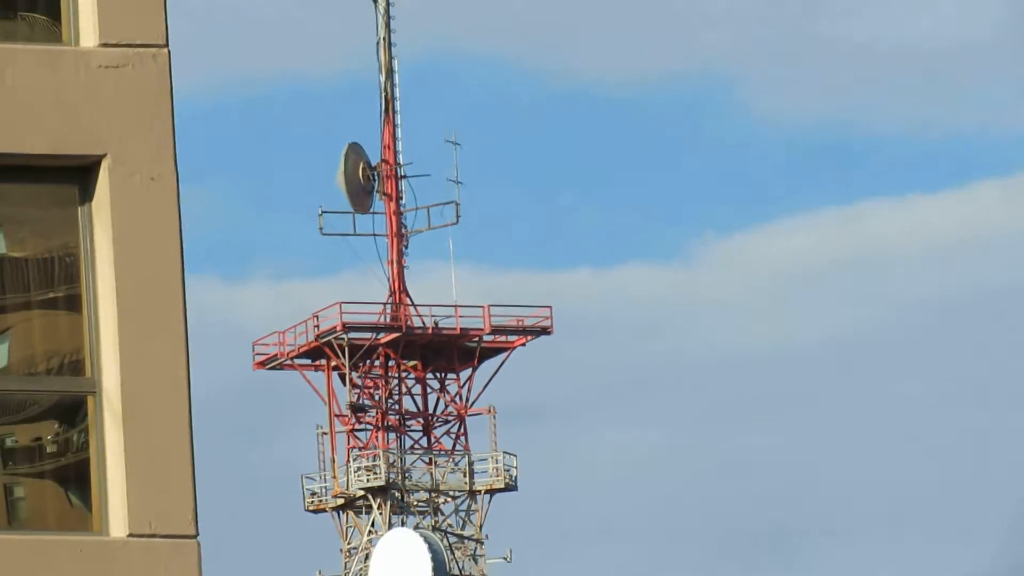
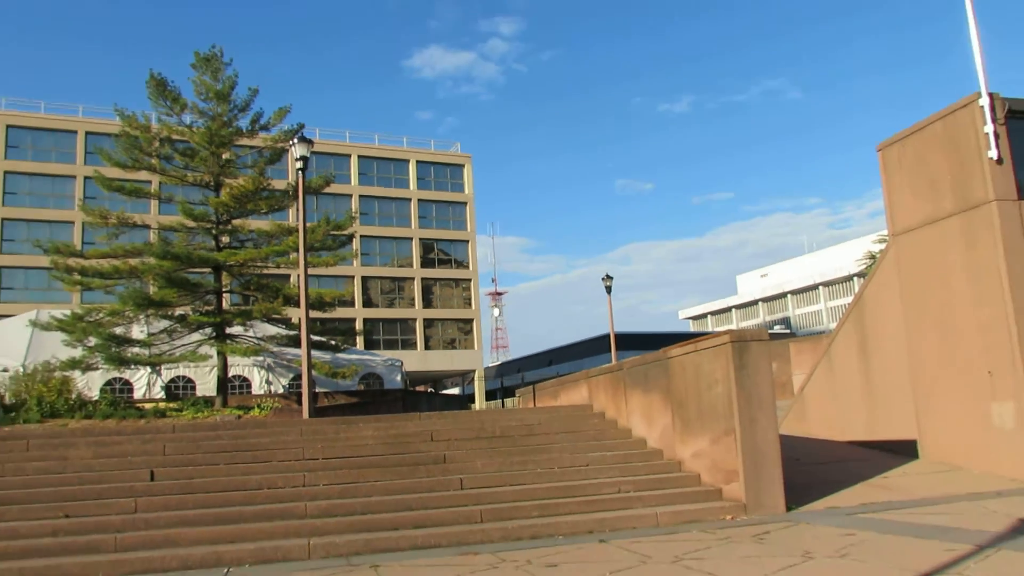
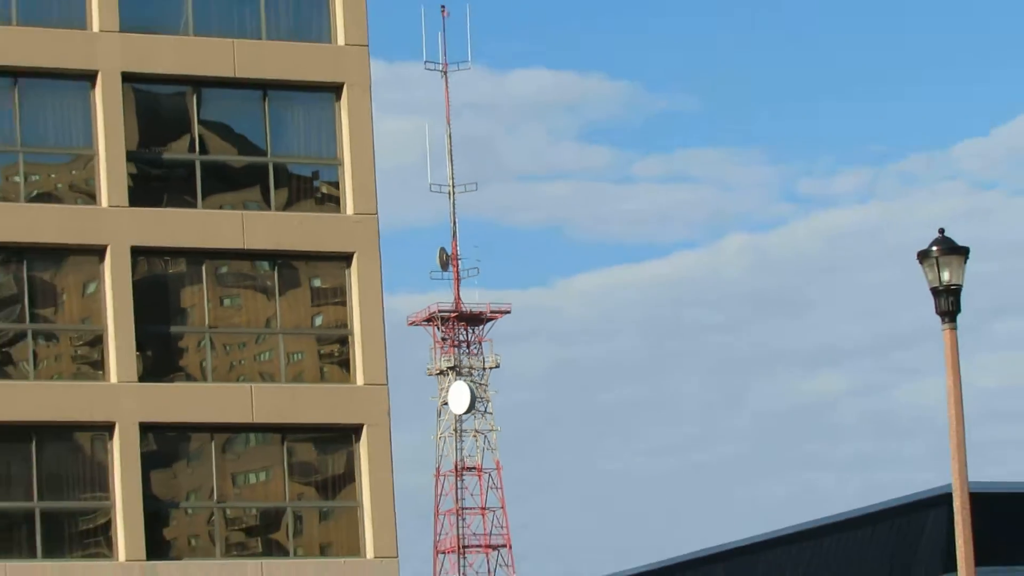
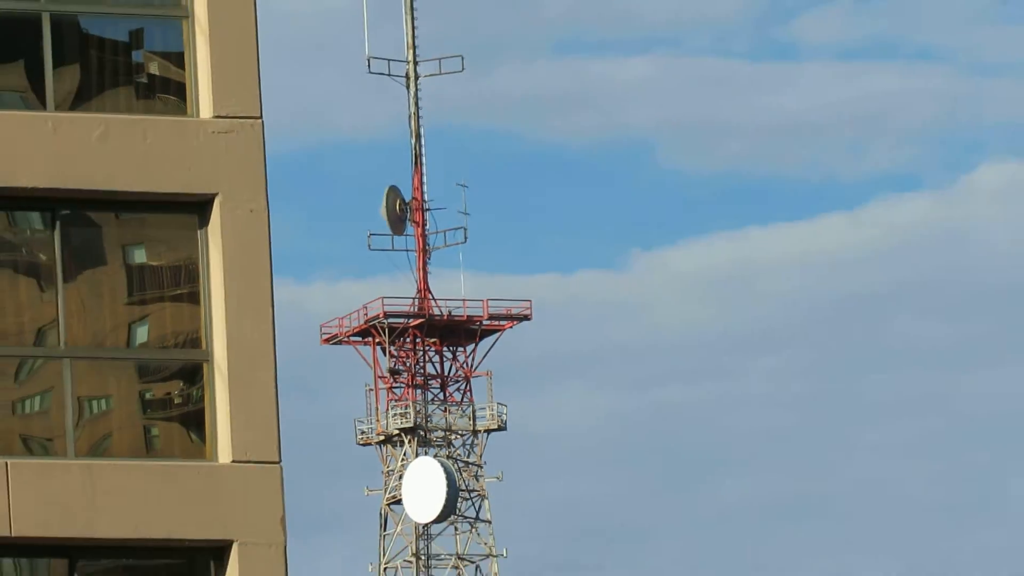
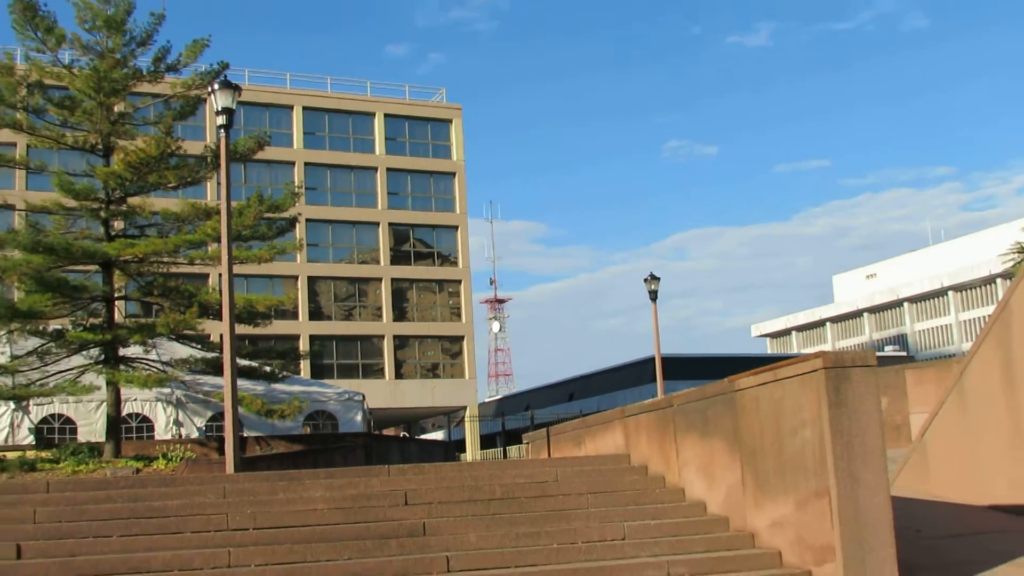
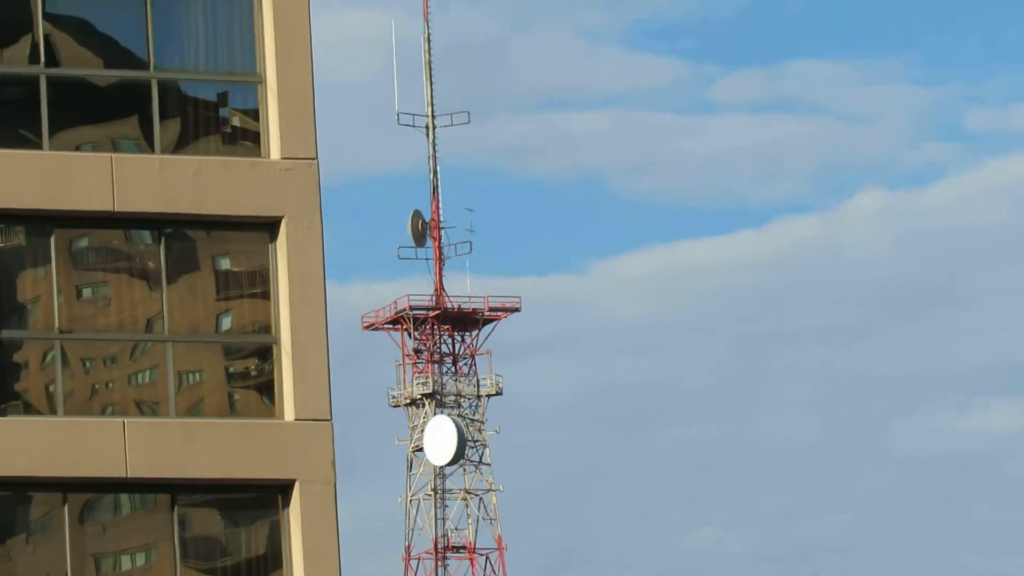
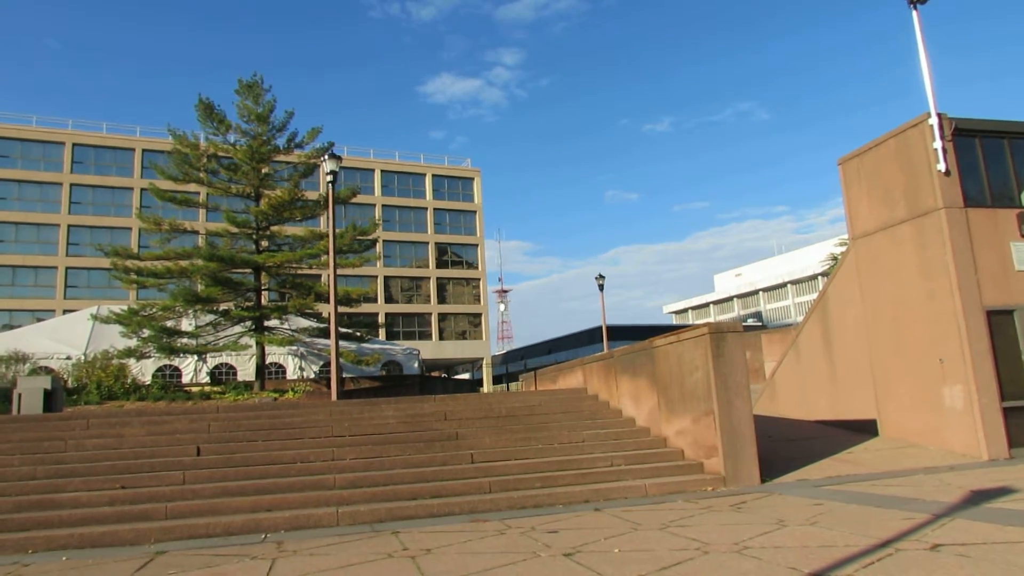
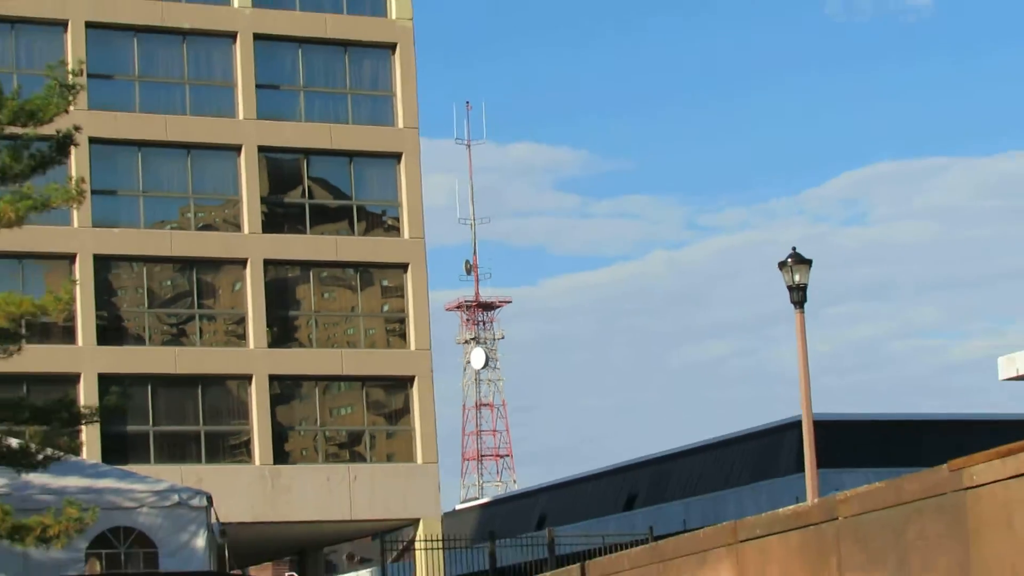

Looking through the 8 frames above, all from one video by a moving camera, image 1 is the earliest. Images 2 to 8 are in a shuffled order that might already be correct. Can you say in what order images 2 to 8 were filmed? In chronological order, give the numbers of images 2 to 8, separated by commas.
4, 6, 3, 8, 5, 2, 7
